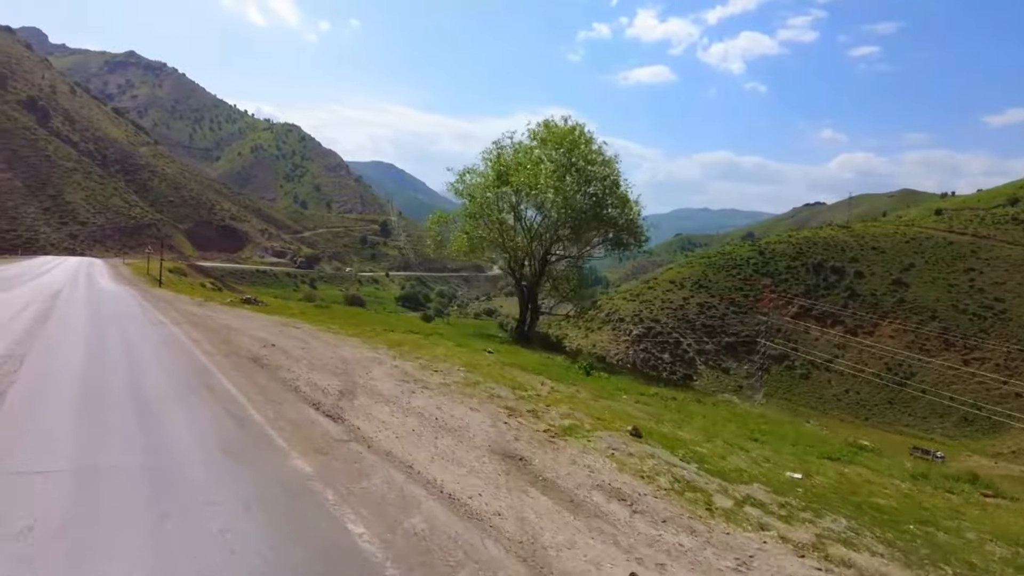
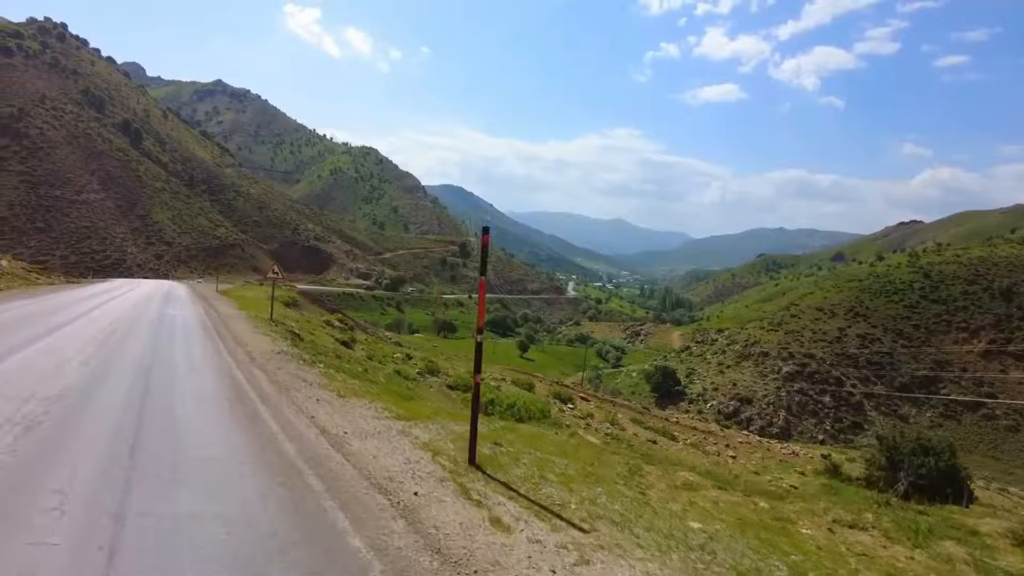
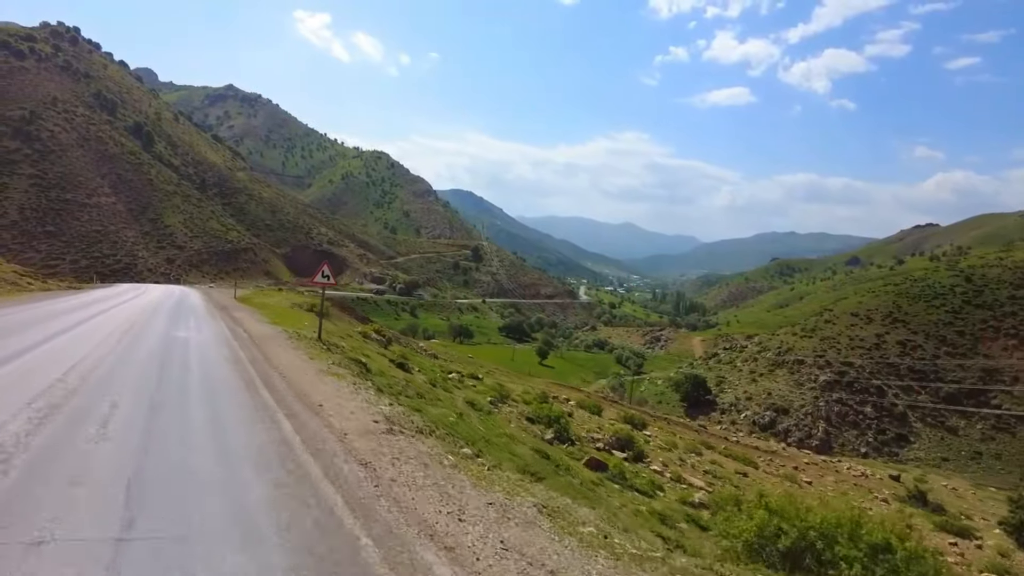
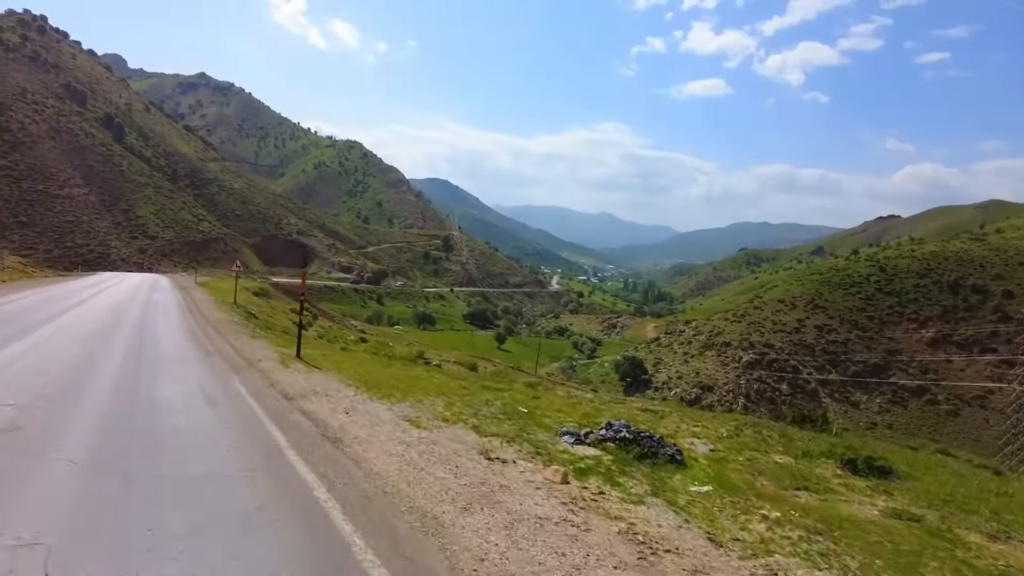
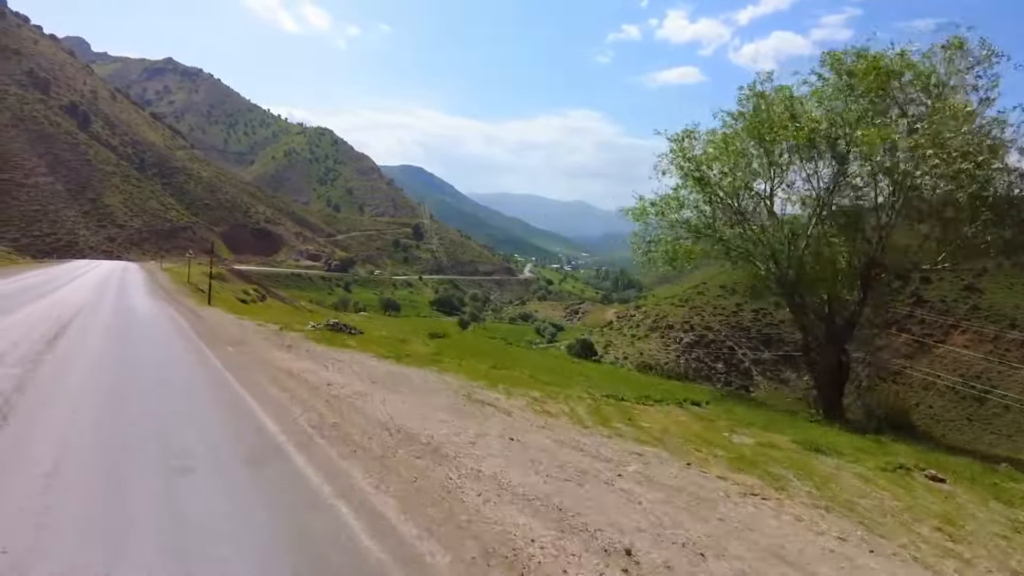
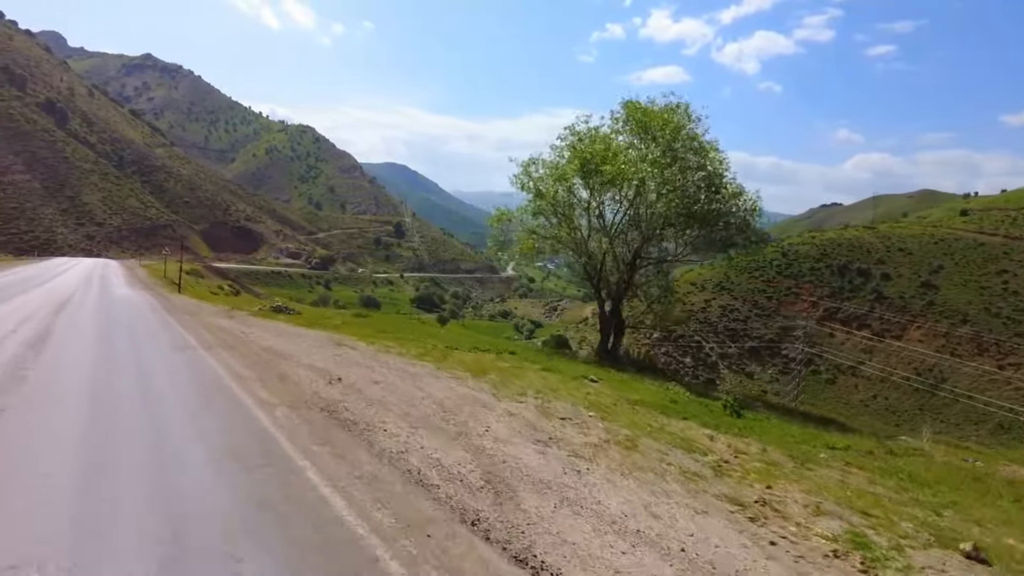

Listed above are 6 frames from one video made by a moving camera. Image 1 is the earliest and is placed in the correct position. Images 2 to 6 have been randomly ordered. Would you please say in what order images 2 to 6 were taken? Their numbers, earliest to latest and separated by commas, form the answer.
6, 5, 4, 2, 3
